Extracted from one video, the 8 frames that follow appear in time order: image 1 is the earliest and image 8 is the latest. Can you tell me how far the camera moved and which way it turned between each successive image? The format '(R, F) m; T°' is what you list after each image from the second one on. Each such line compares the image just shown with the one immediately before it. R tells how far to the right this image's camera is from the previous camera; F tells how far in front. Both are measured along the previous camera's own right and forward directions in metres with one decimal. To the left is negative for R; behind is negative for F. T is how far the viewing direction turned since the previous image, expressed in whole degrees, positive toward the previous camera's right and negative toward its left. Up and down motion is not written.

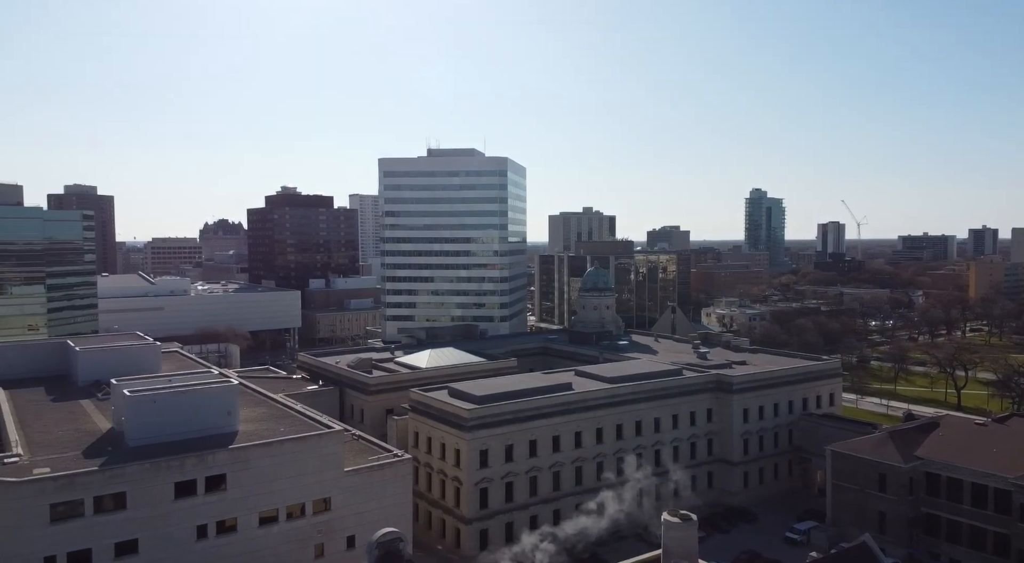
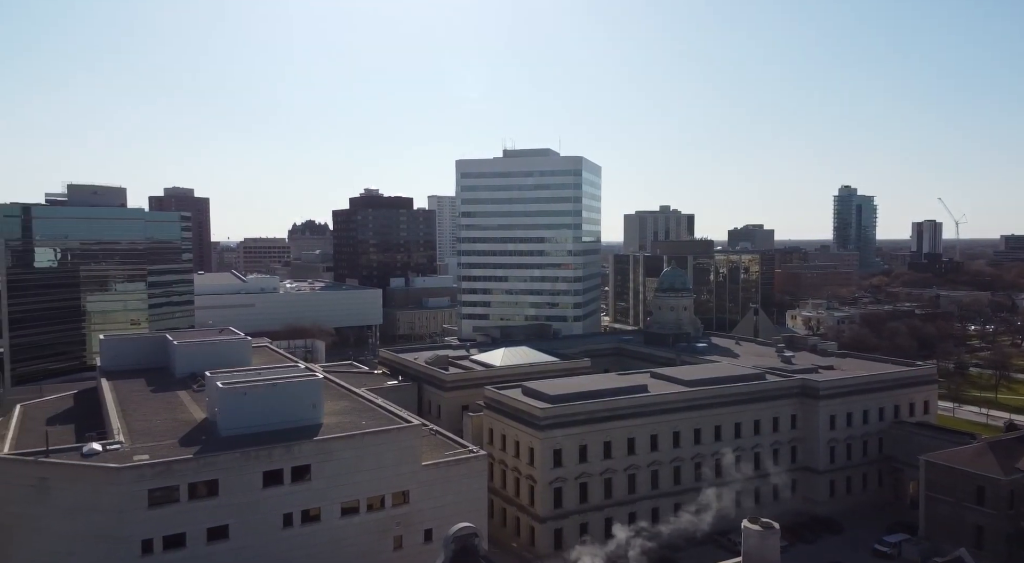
(+0.5, -0.1) m; -6°
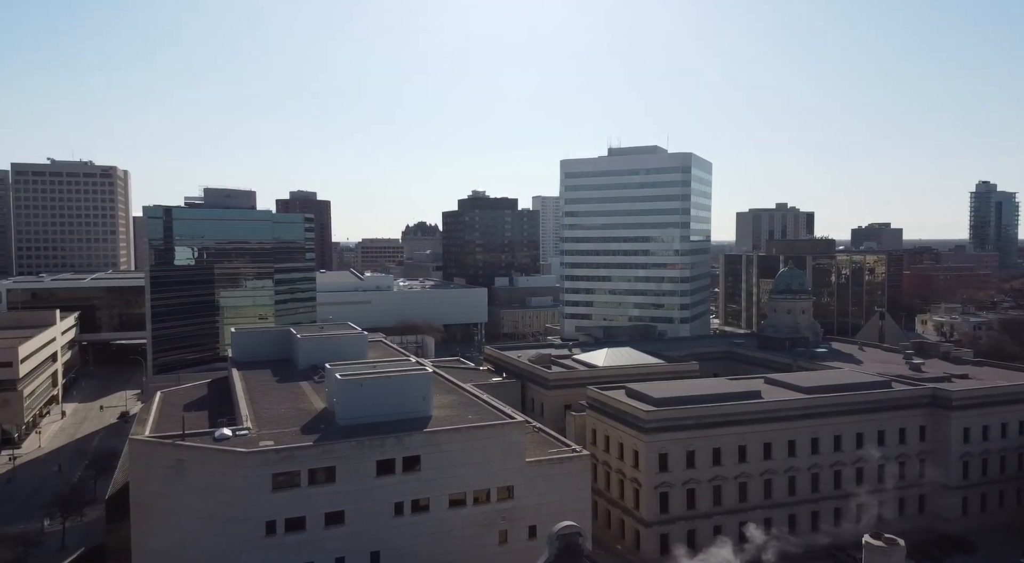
(+0.9, -0.2) m; -9°
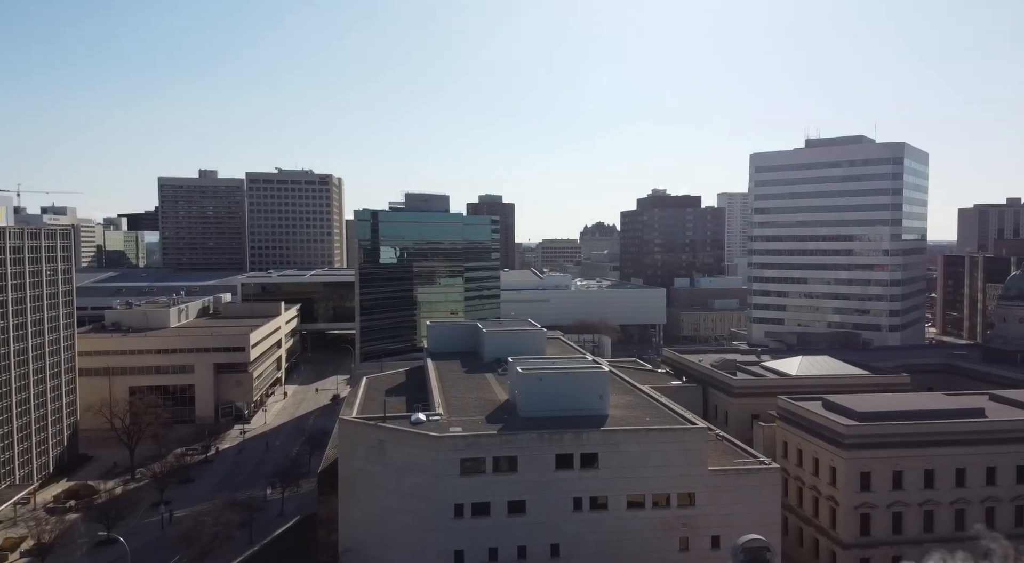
(+1.1, -0.1) m; -15°
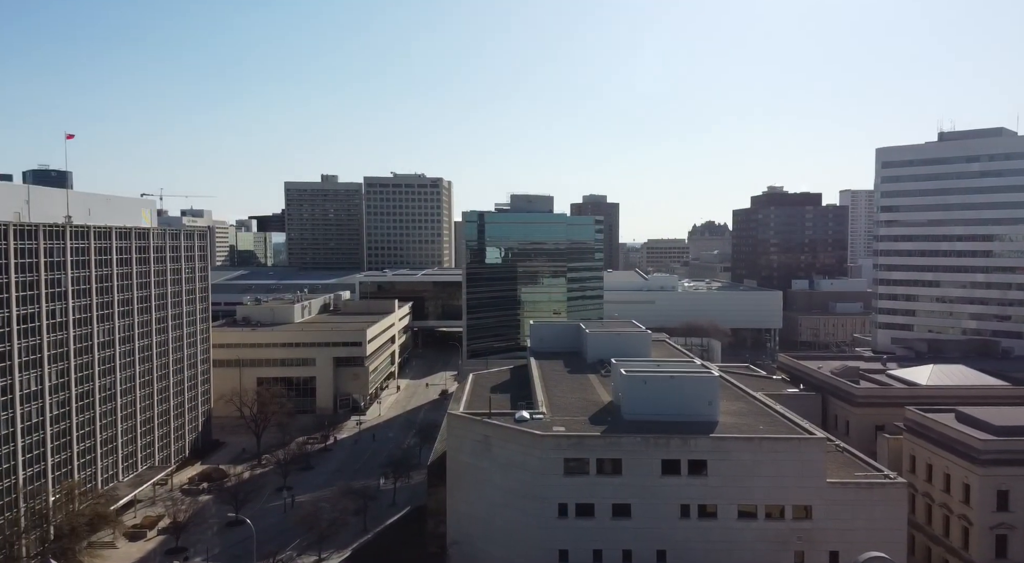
(+0.5, 0.0) m; -8°
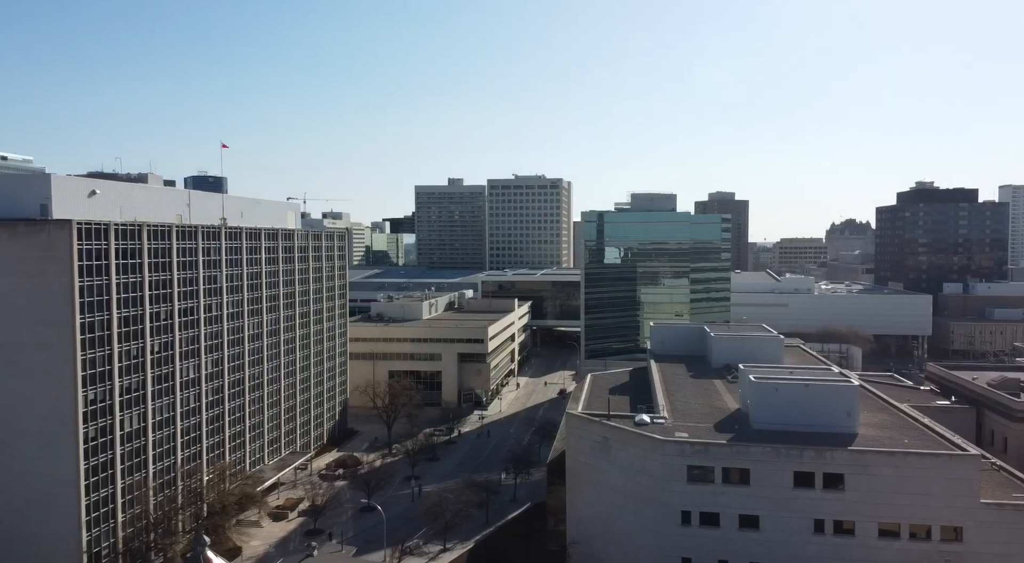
(+0.2, +0.5) m; -9°
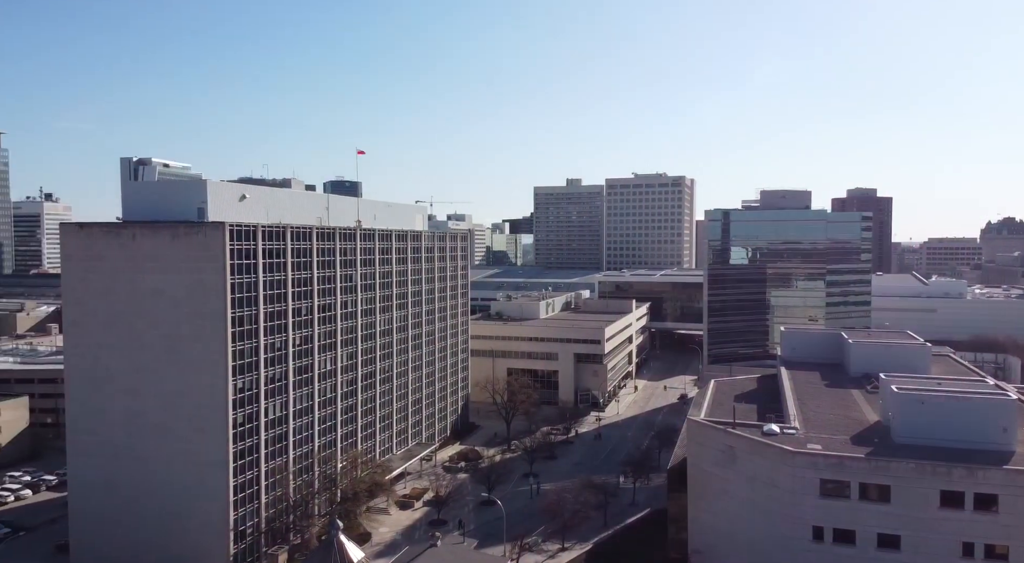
(-0.4, +0.2) m; -9°
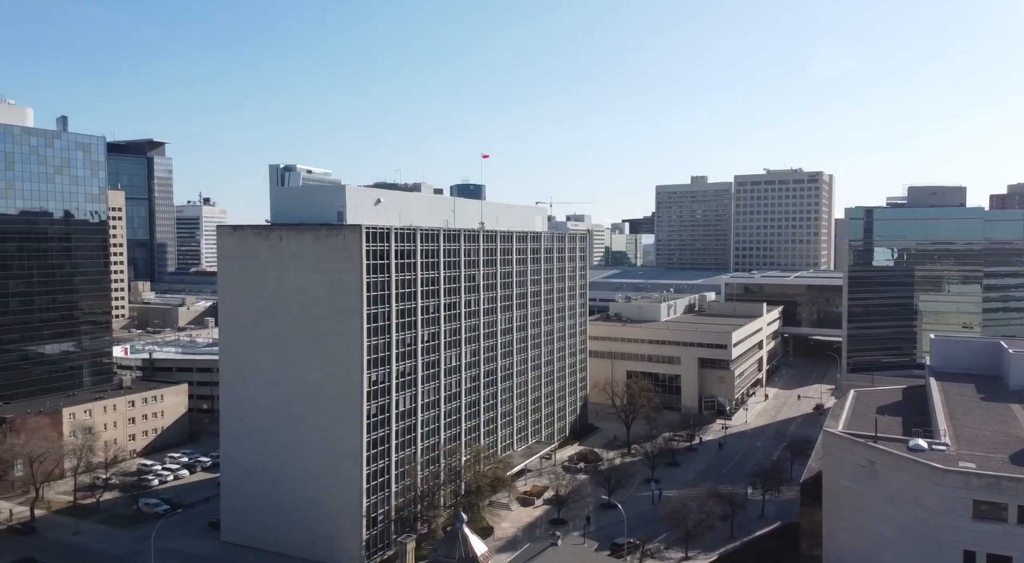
(-0.4, -0.1) m; -9°
